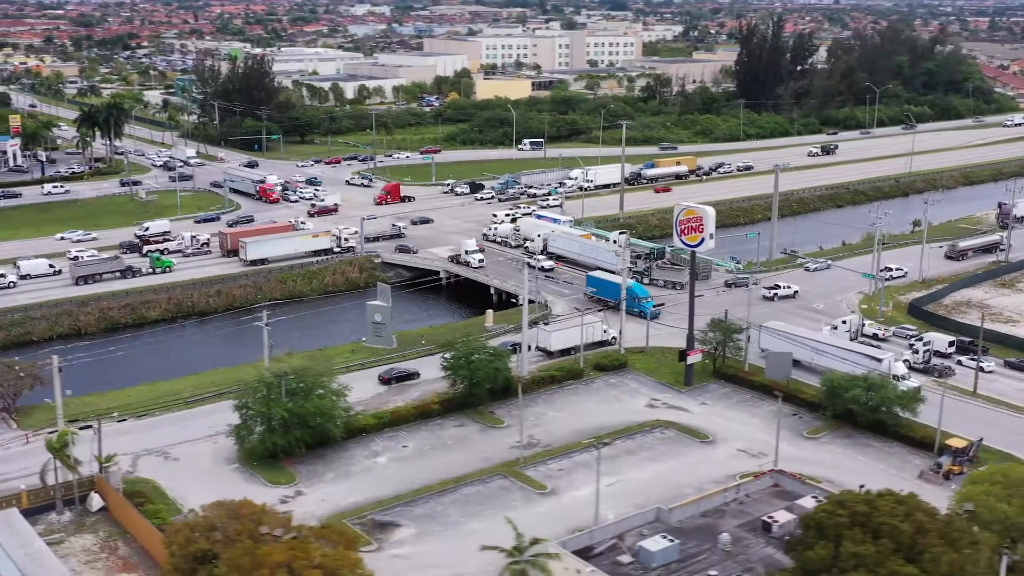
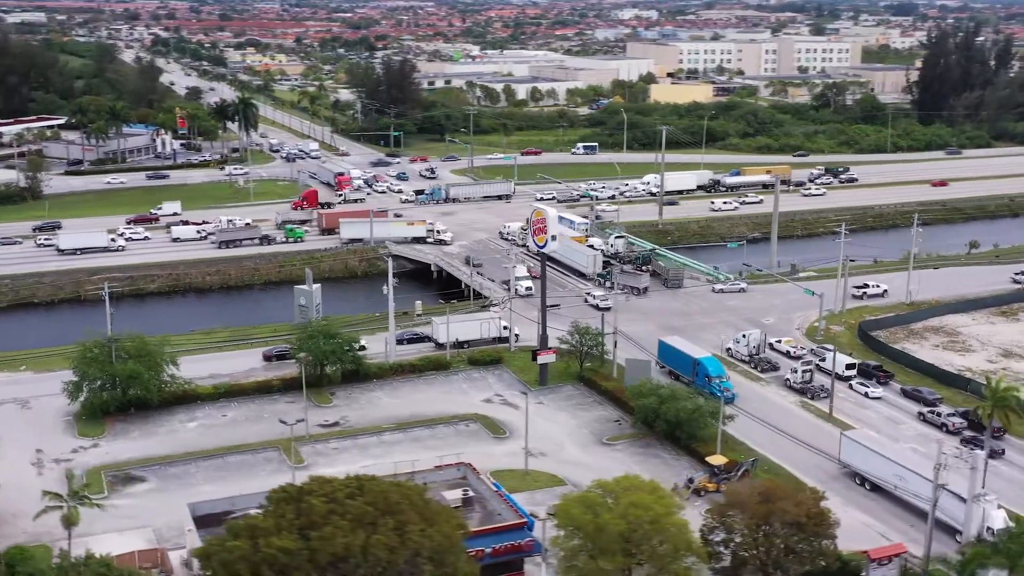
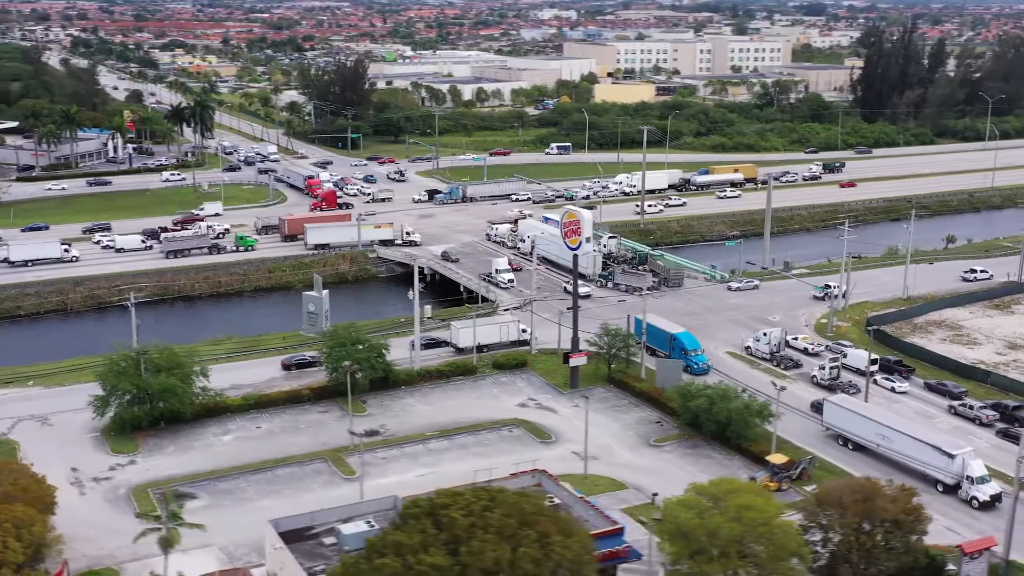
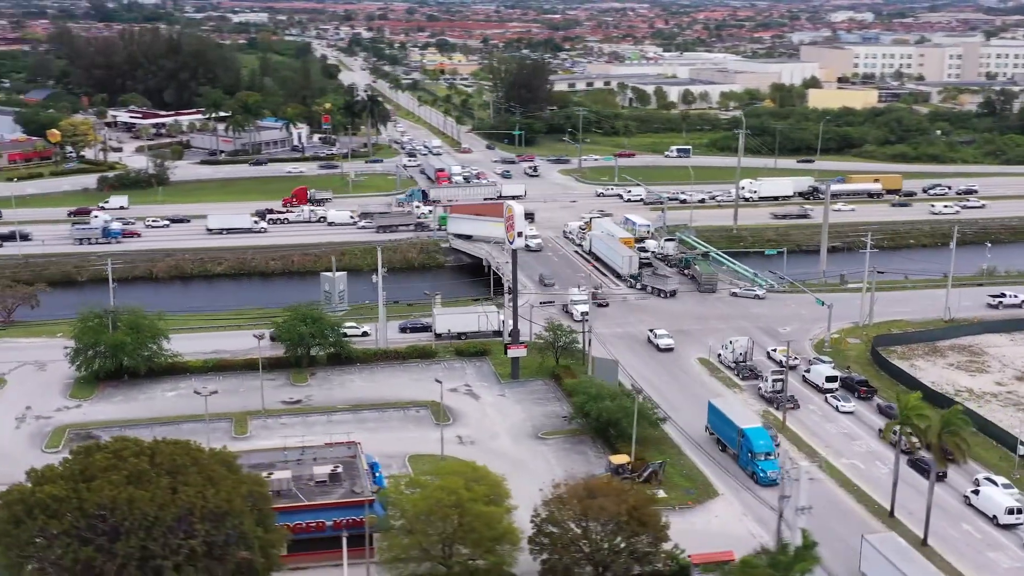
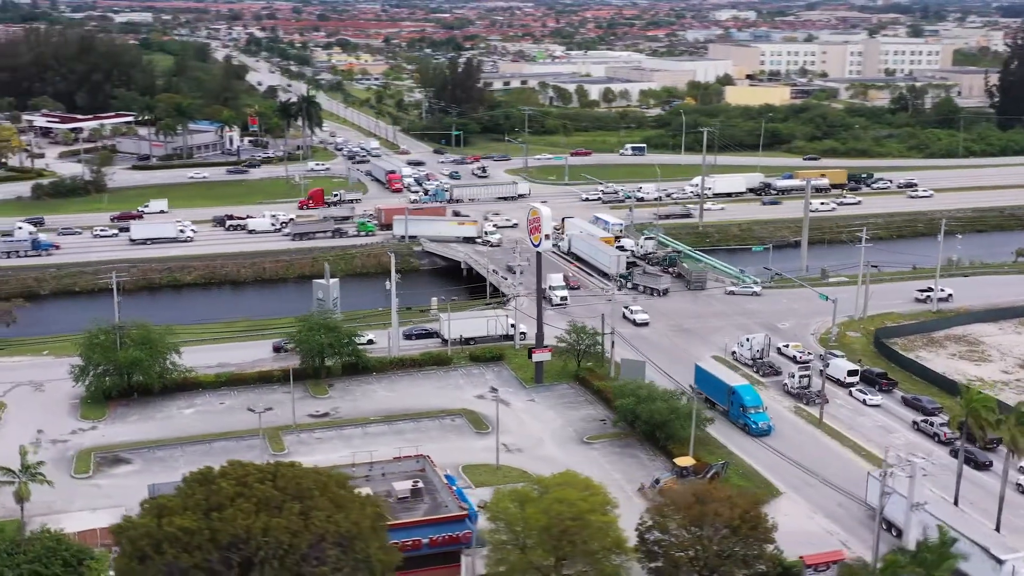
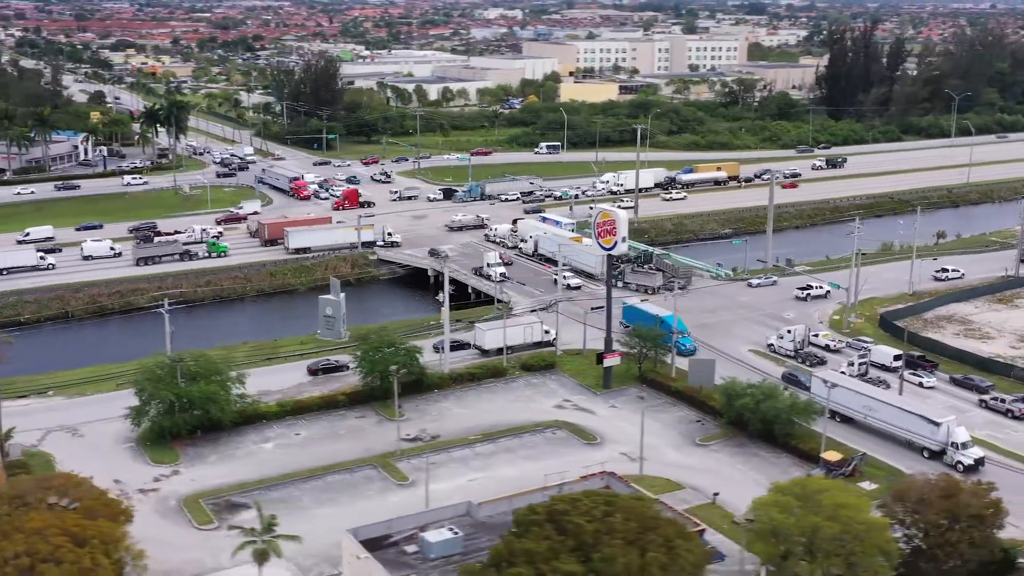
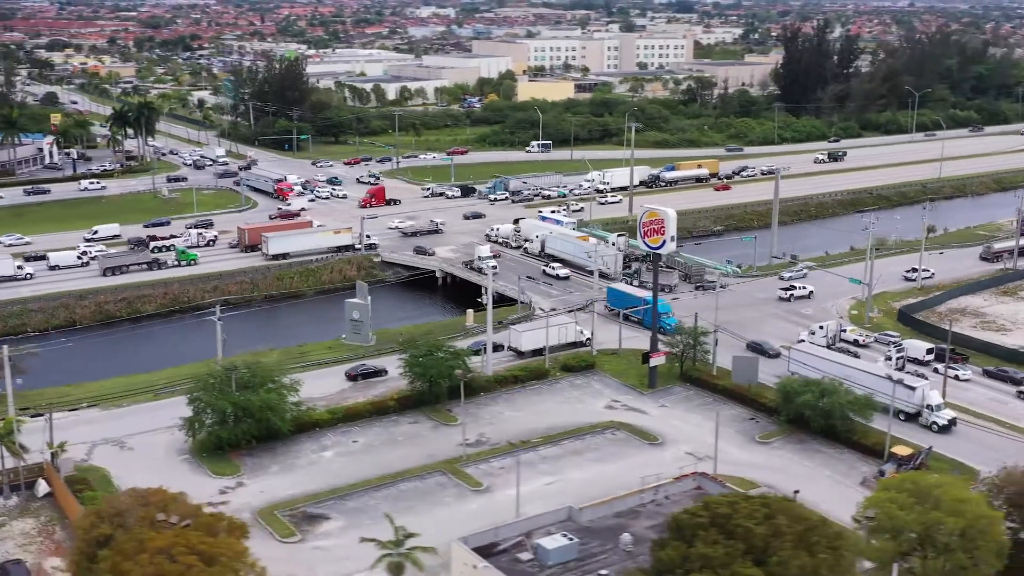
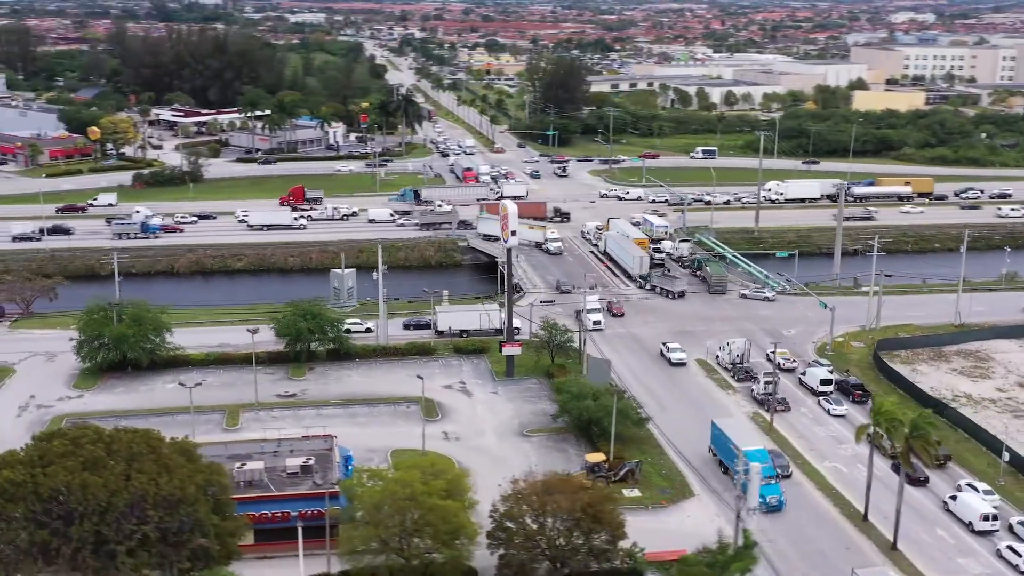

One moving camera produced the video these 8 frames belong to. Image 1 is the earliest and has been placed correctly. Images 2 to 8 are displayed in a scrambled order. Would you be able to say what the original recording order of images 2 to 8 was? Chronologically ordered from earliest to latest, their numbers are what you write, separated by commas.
7, 6, 3, 2, 5, 4, 8
